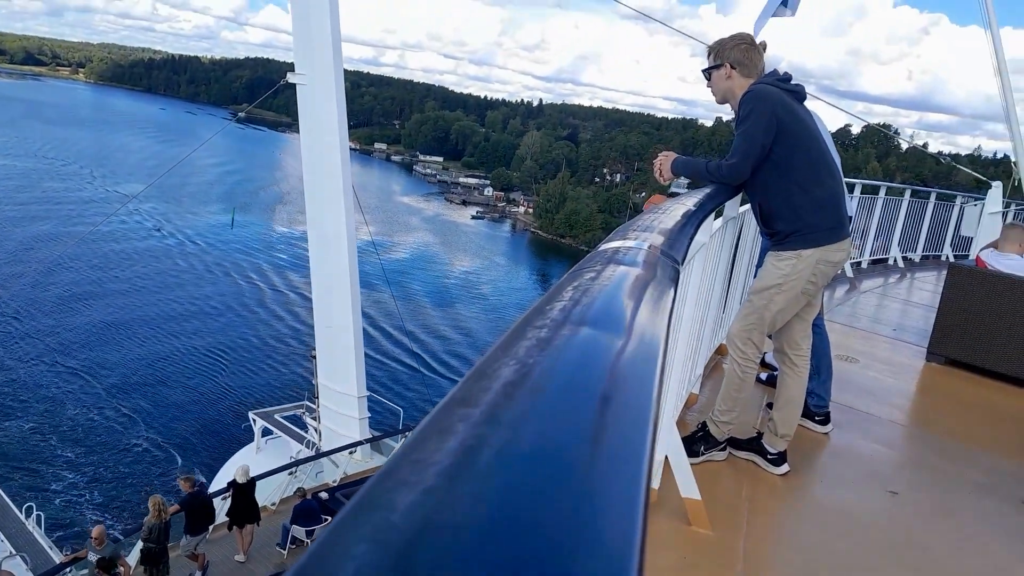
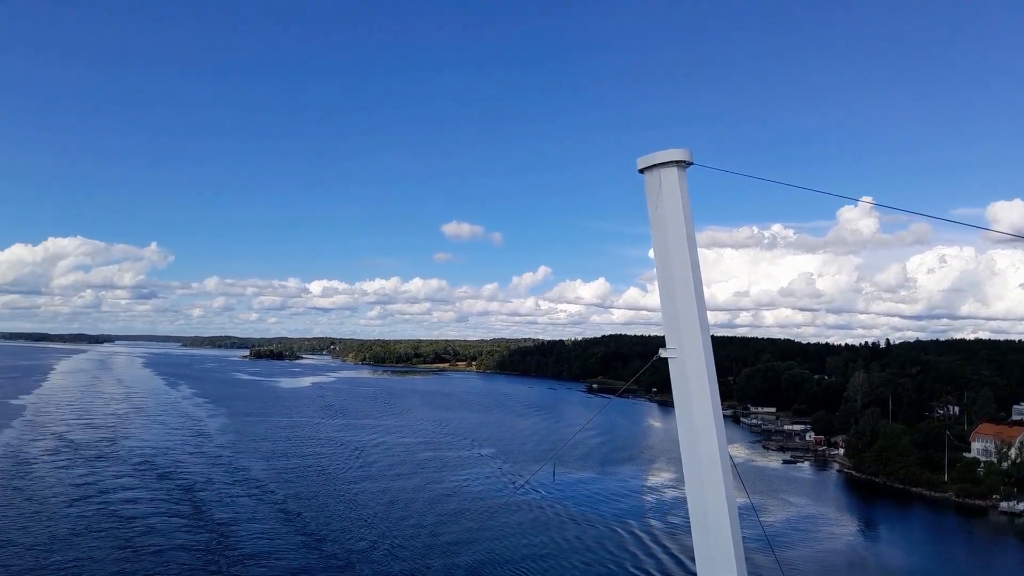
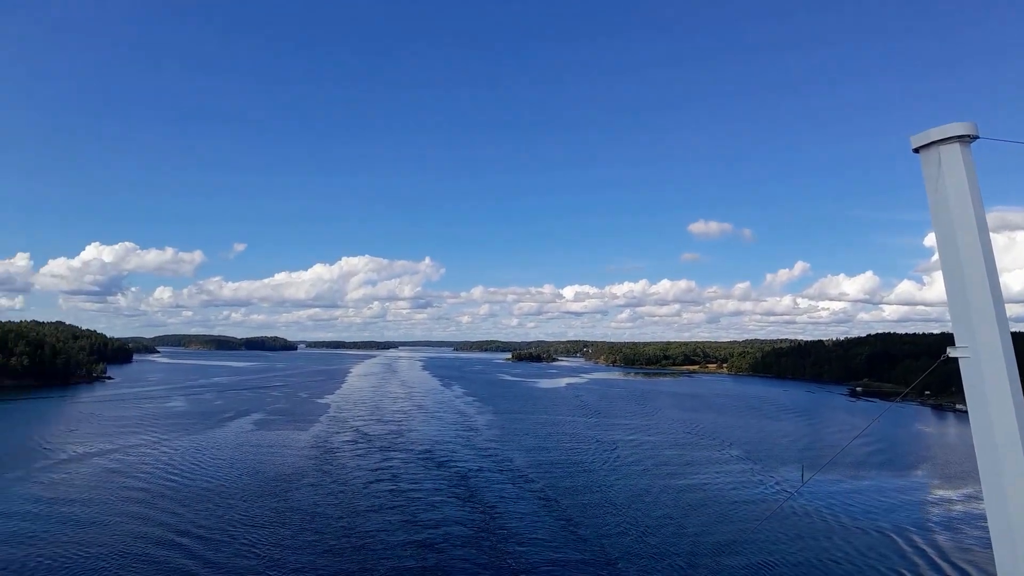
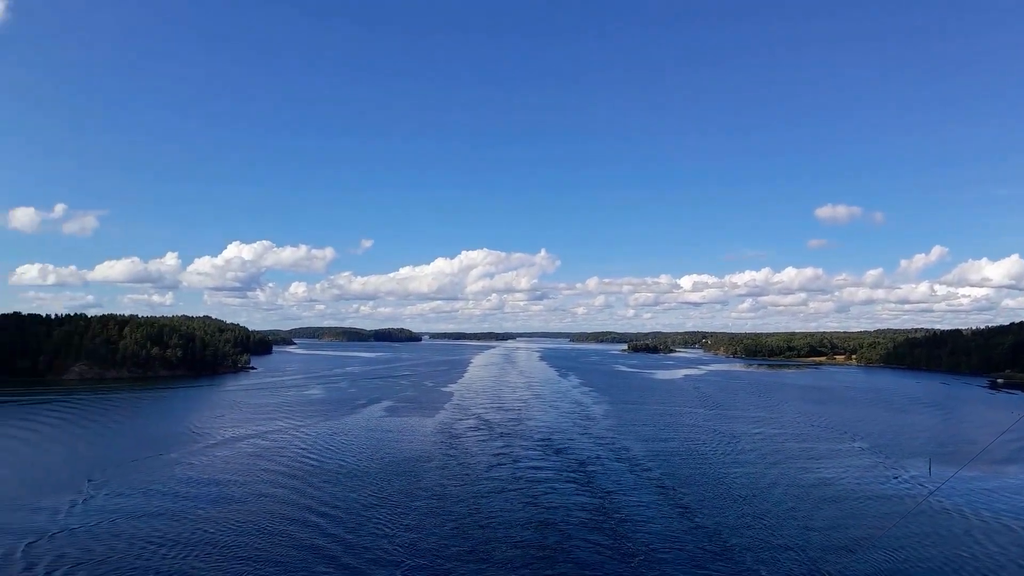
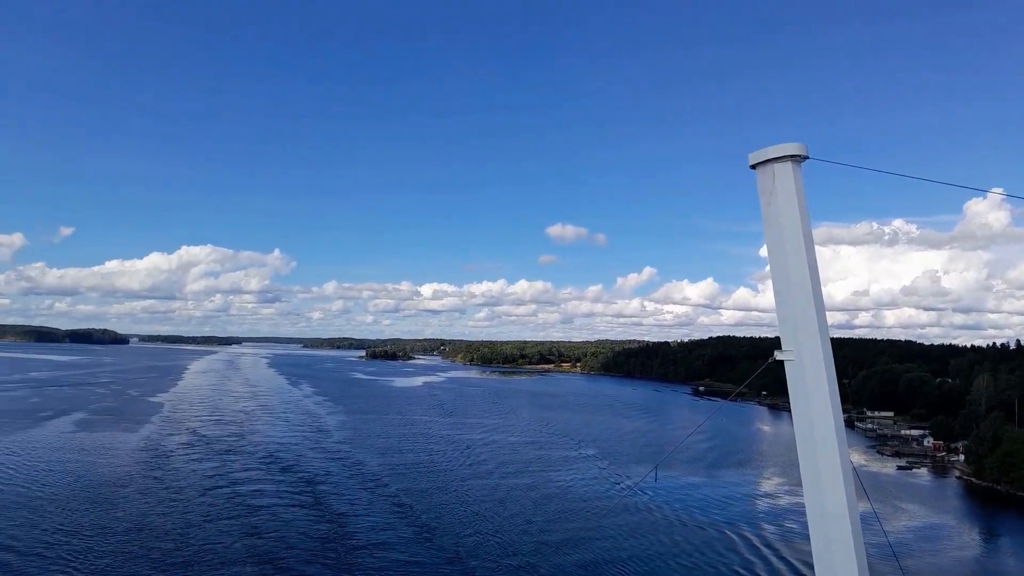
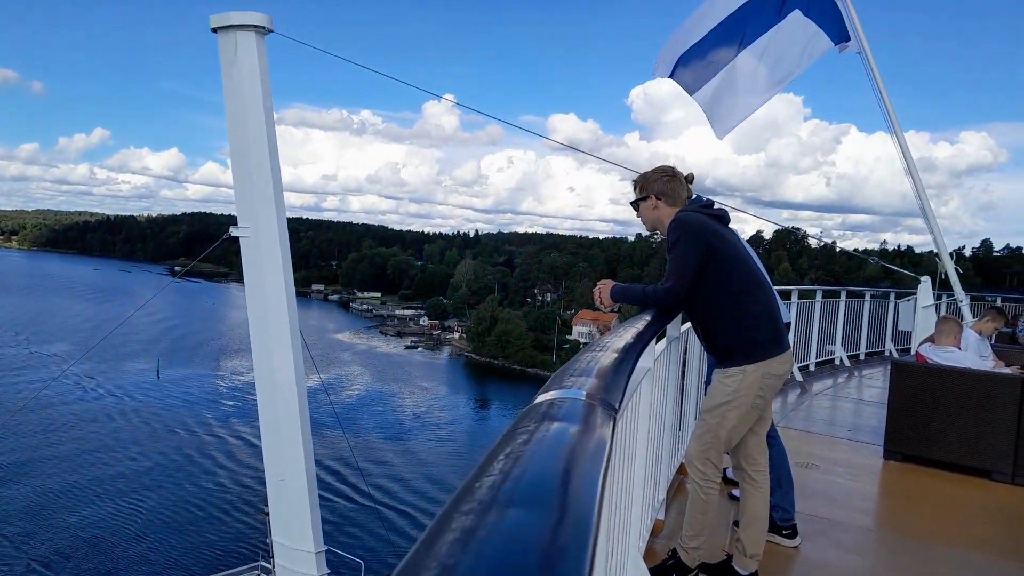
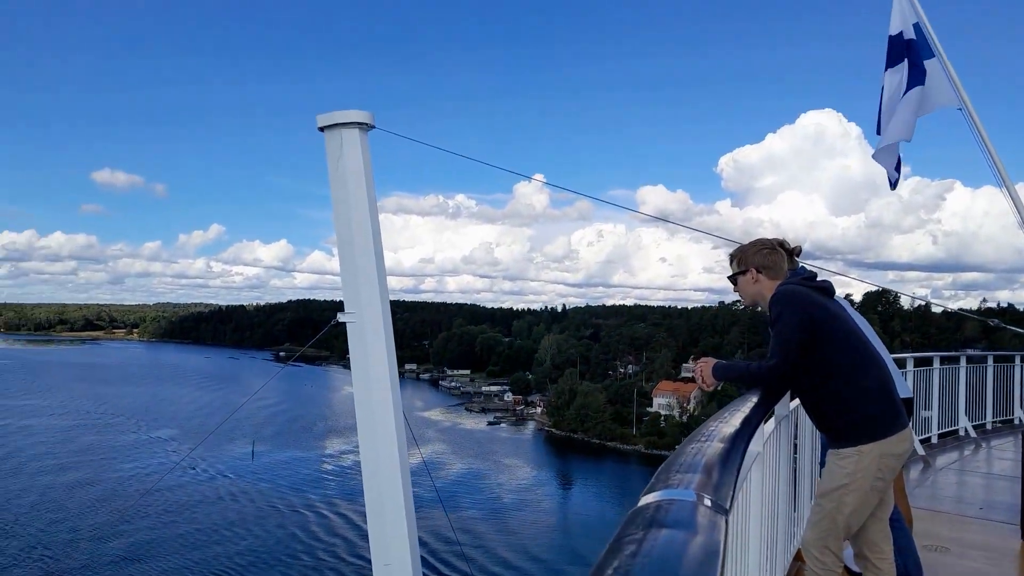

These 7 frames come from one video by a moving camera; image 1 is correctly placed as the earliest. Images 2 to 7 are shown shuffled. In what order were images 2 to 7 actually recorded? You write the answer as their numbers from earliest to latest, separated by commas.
6, 7, 2, 5, 3, 4
